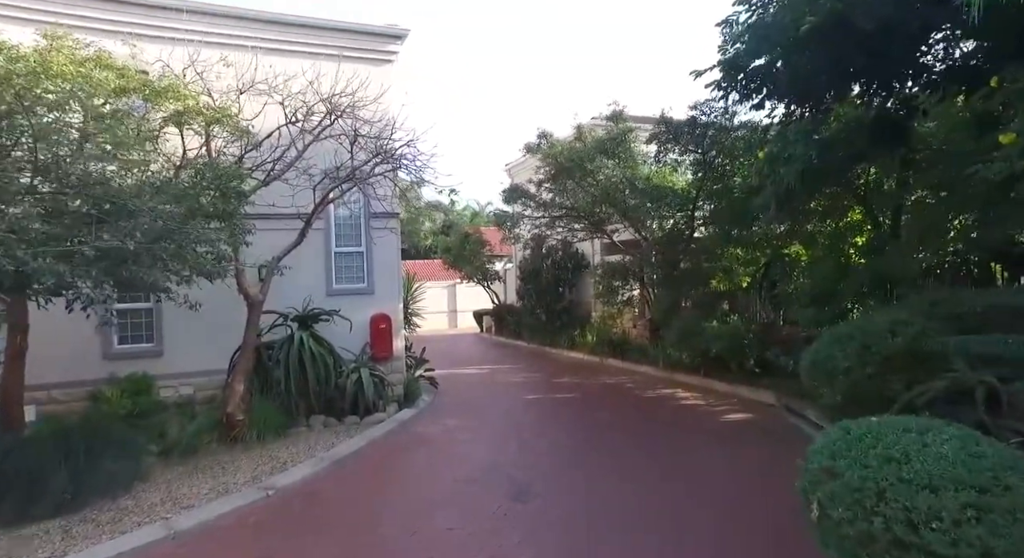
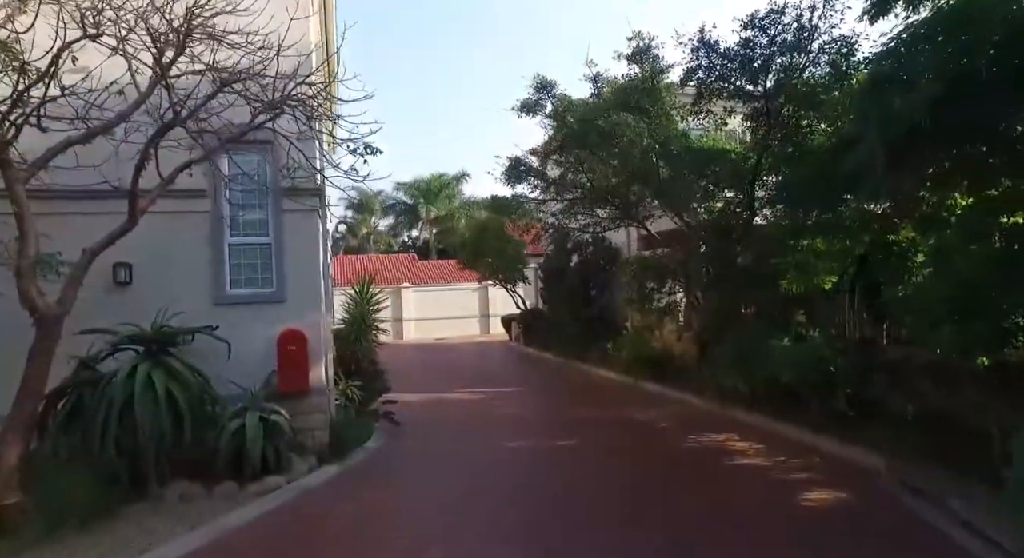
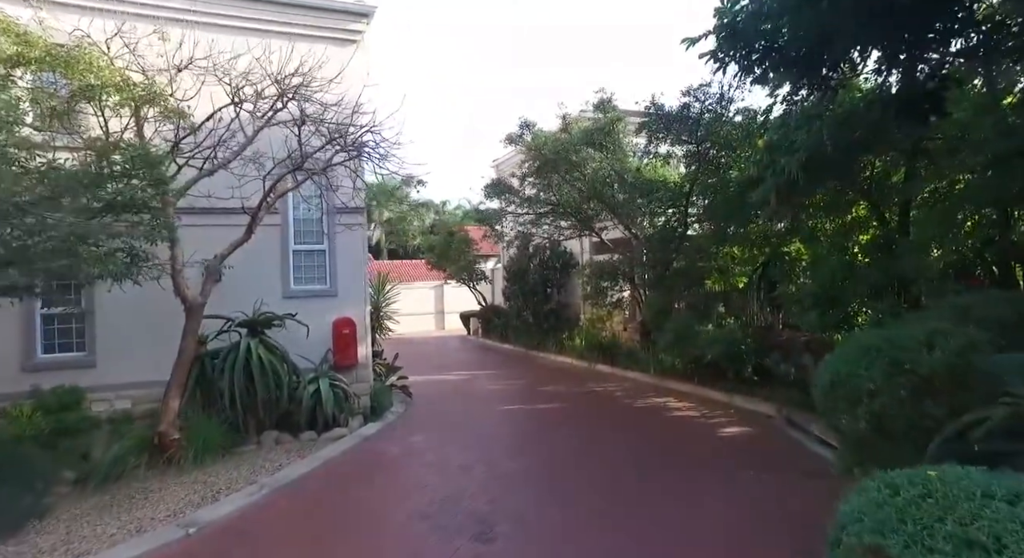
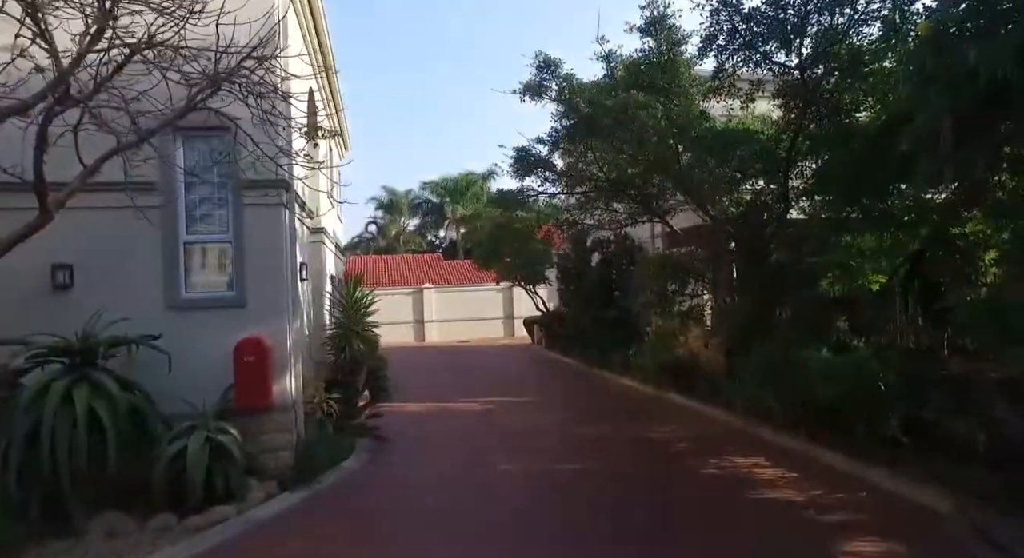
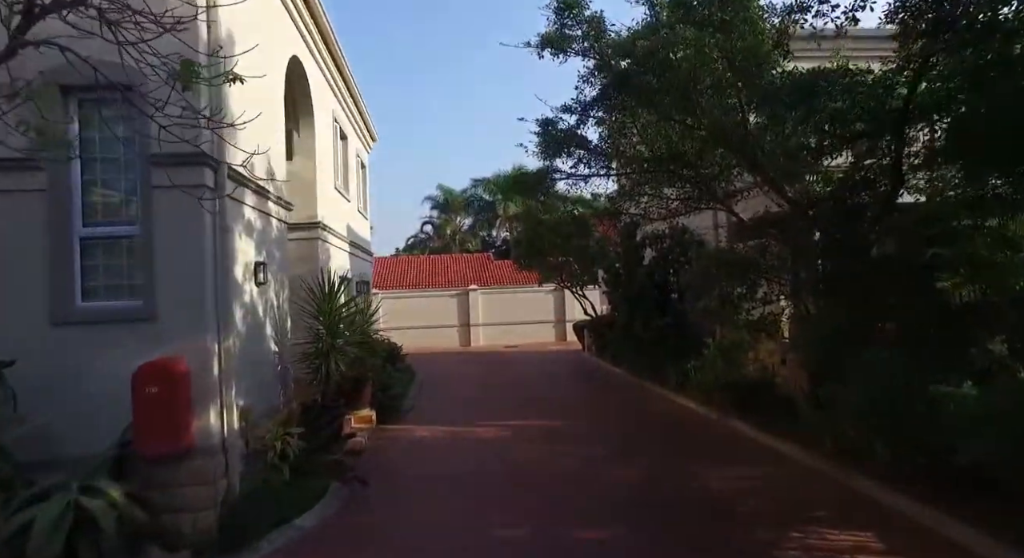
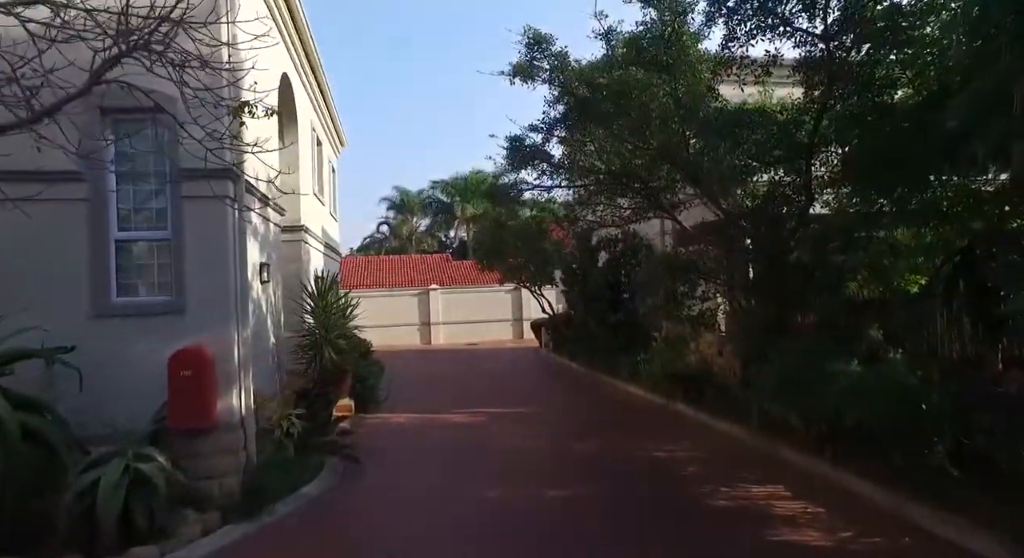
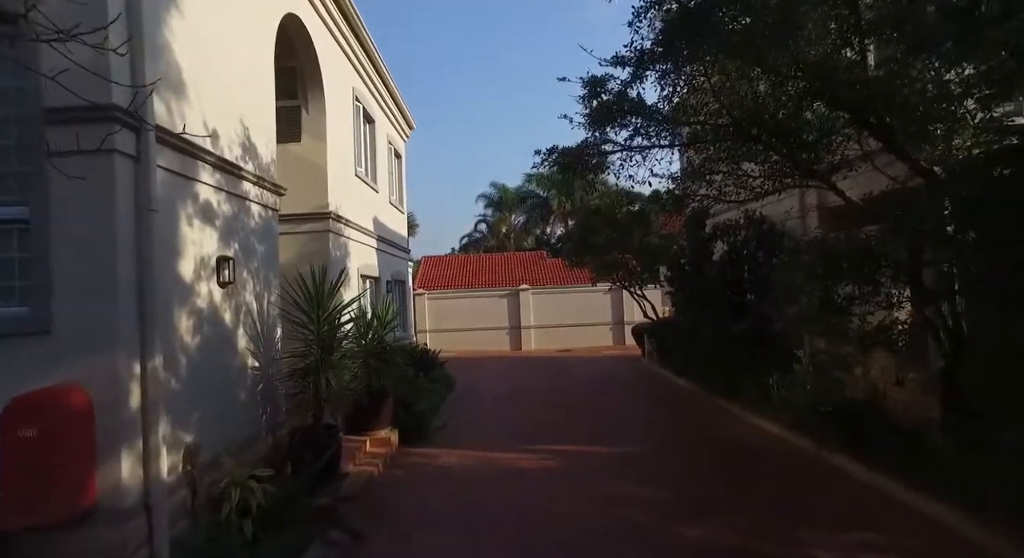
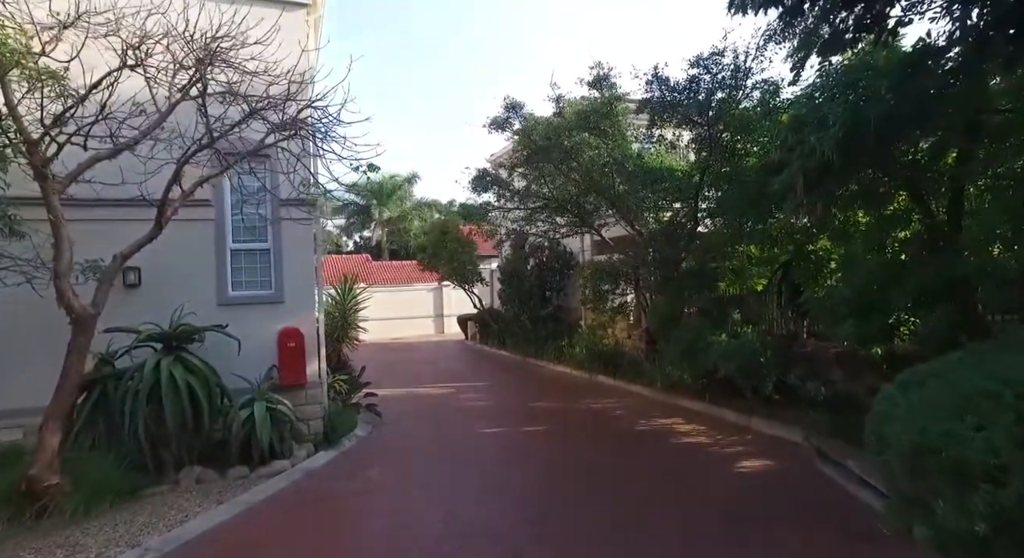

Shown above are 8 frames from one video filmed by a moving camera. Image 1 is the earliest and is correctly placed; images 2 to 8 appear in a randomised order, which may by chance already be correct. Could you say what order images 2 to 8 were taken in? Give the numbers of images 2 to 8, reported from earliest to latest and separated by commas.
3, 8, 2, 4, 6, 5, 7
